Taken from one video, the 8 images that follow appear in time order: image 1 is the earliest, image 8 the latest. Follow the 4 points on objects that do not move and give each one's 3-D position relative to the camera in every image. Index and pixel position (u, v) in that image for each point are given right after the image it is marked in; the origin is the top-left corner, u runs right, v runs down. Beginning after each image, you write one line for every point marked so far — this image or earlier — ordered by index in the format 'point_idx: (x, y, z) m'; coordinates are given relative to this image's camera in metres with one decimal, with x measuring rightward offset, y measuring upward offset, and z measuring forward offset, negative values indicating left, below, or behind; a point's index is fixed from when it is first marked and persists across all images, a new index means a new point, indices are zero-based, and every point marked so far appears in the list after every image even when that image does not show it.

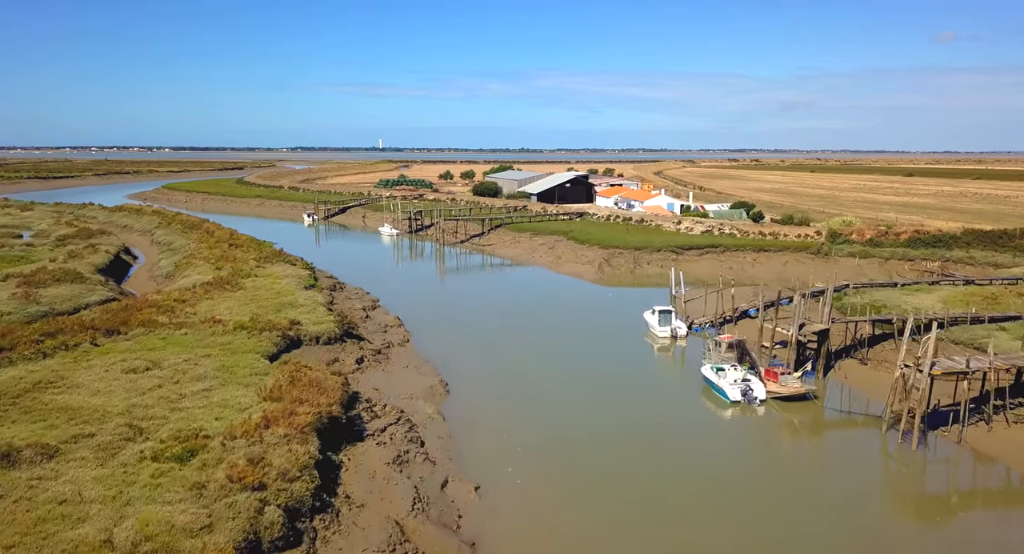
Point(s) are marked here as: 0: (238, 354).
0: (-6.1, -1.7, +16.3) m
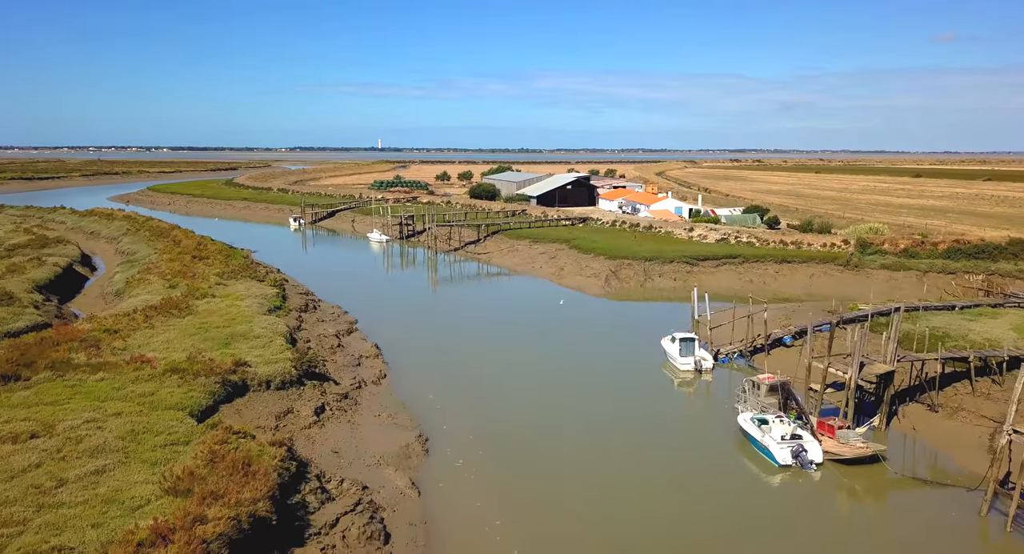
0: (-6.2, -2.4, +12.8) m
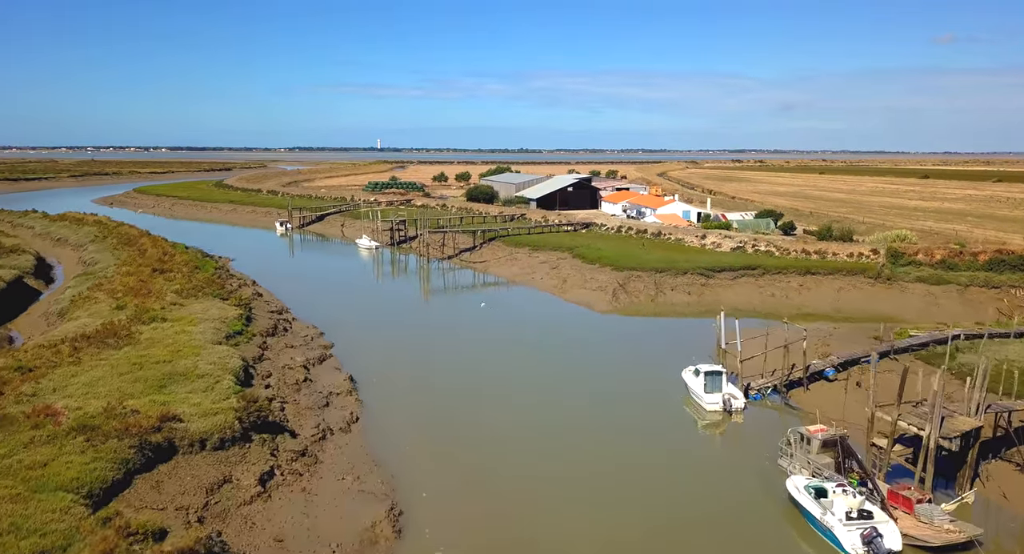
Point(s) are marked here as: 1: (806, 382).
0: (-6.3, -2.9, +9.8) m
1: (+7.3, -2.6, +18.0) m
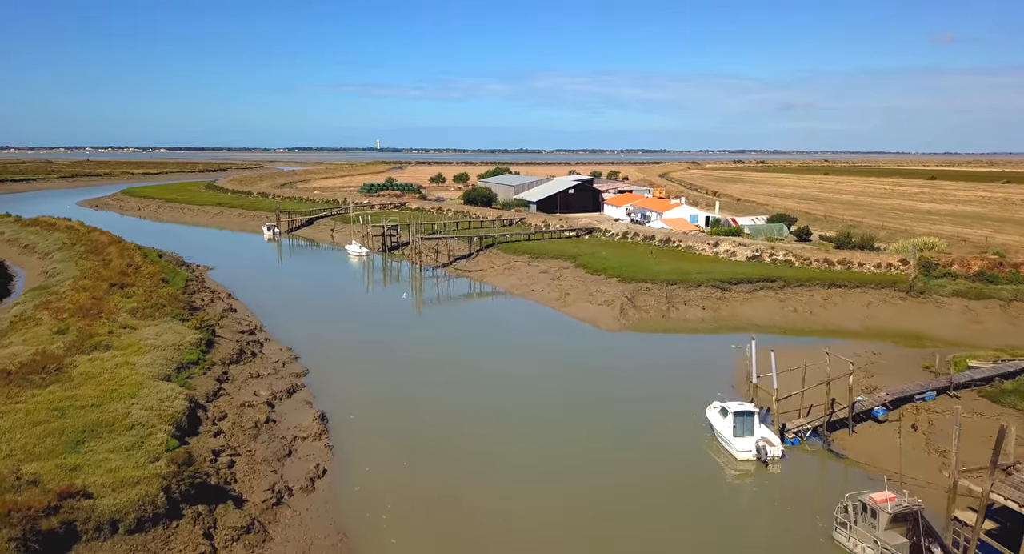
0: (-6.4, -3.4, +7.2) m
1: (+7.2, -3.1, +15.4) m
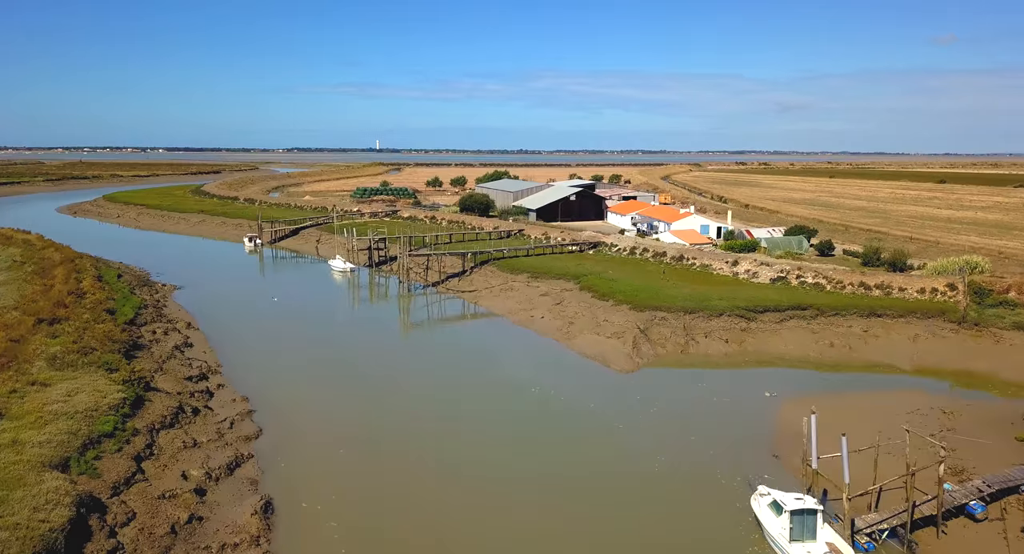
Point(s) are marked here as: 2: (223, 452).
0: (-6.5, -4.4, +3.7) m
1: (+7.1, -4.1, +12.0) m
2: (-6.0, -3.6, +15.1) m
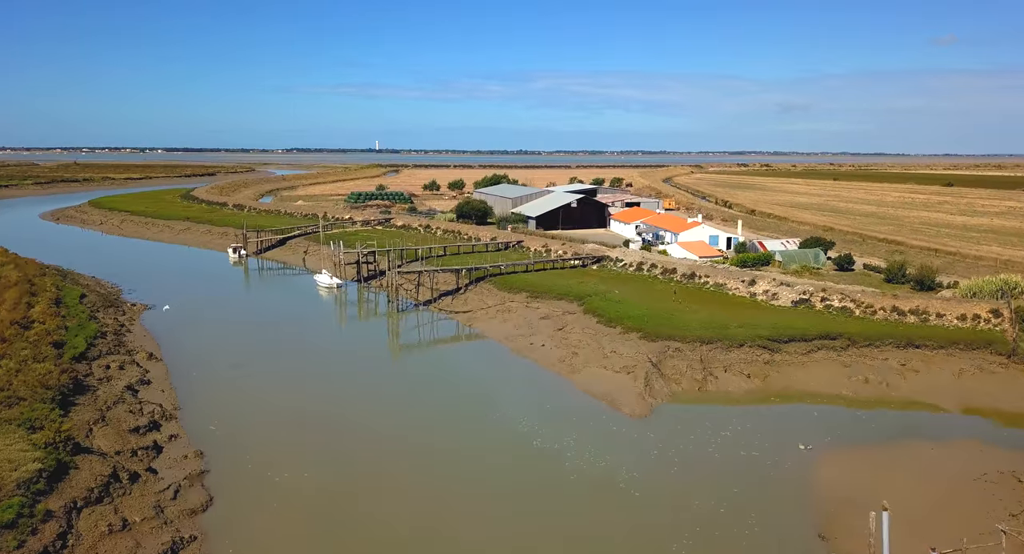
0: (-6.6, -5.2, +1.1) m
1: (+7.0, -4.9, +9.4) m
2: (-6.1, -4.4, +12.5) m
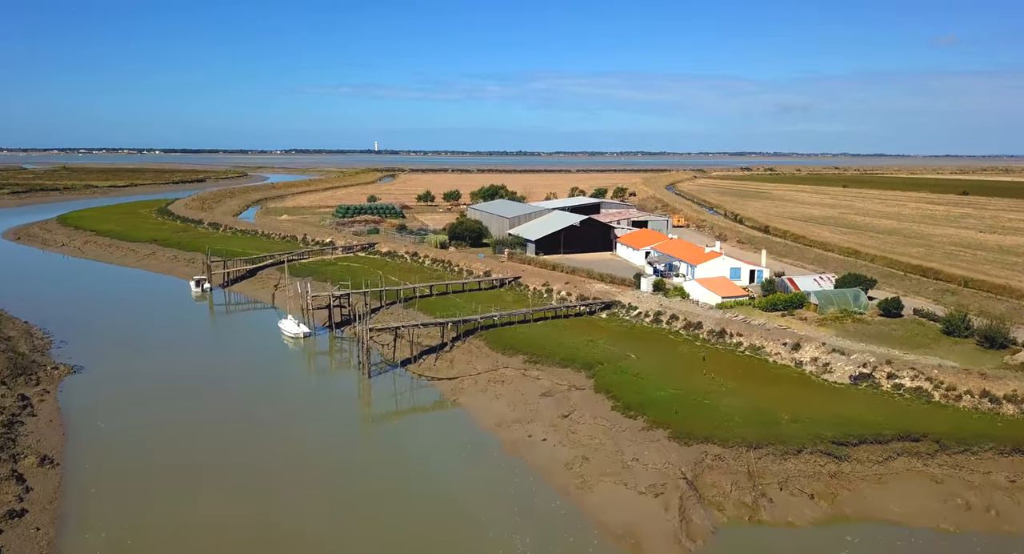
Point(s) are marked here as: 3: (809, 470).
0: (-6.7, -7.2, -4.0) m
1: (+6.8, -7.0, +4.3) m
2: (-6.3, -6.5, +7.4) m
3: (+7.1, -4.6, +17.4) m
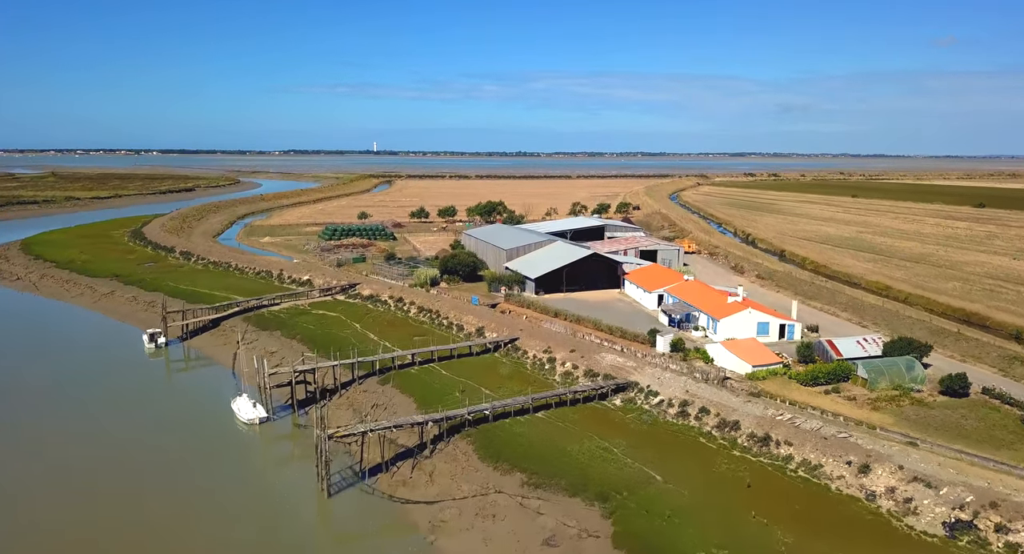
0: (-6.9, -10.0, -9.1) m
1: (+6.7, -9.8, -0.8) m
2: (-6.4, -9.3, +2.3) m
3: (+7.0, -7.3, +12.3) m
